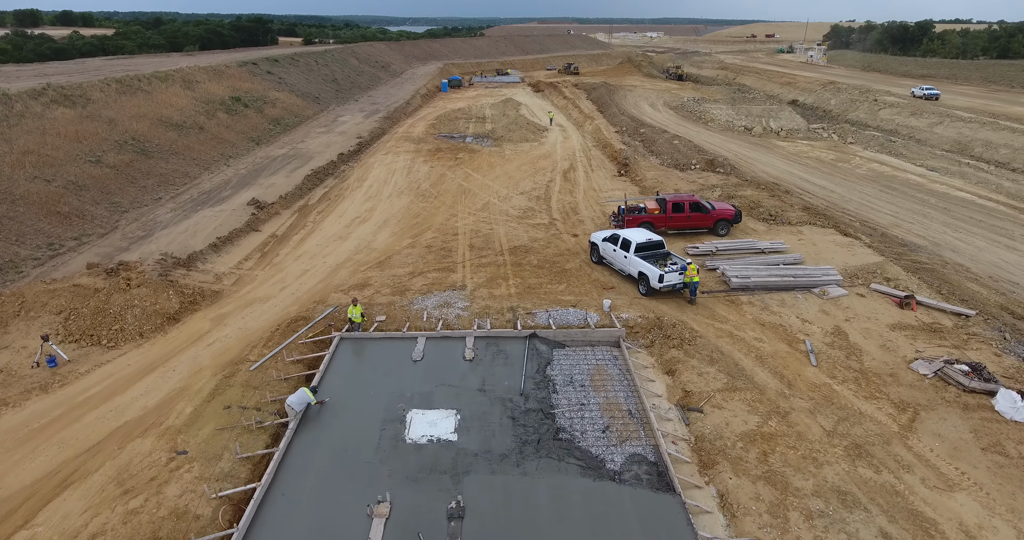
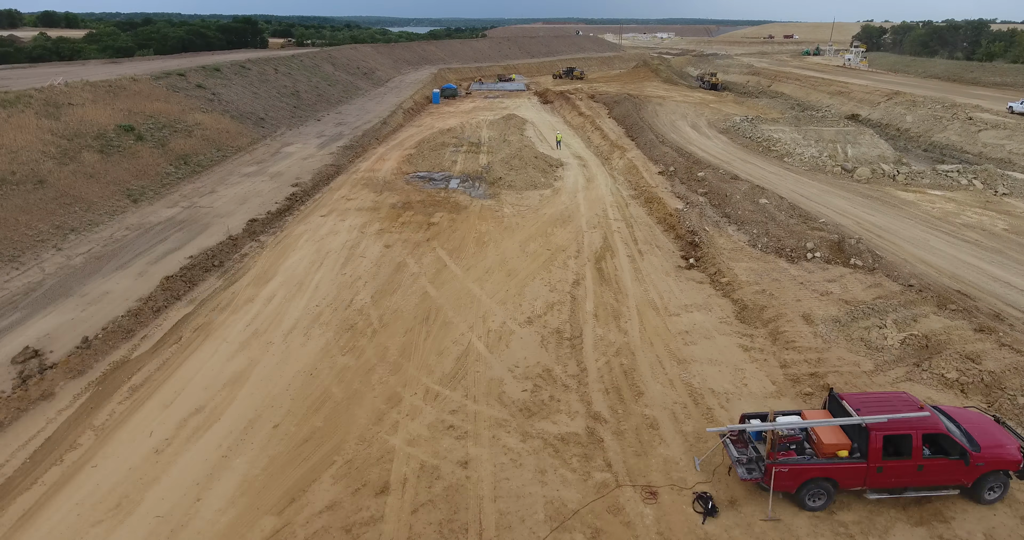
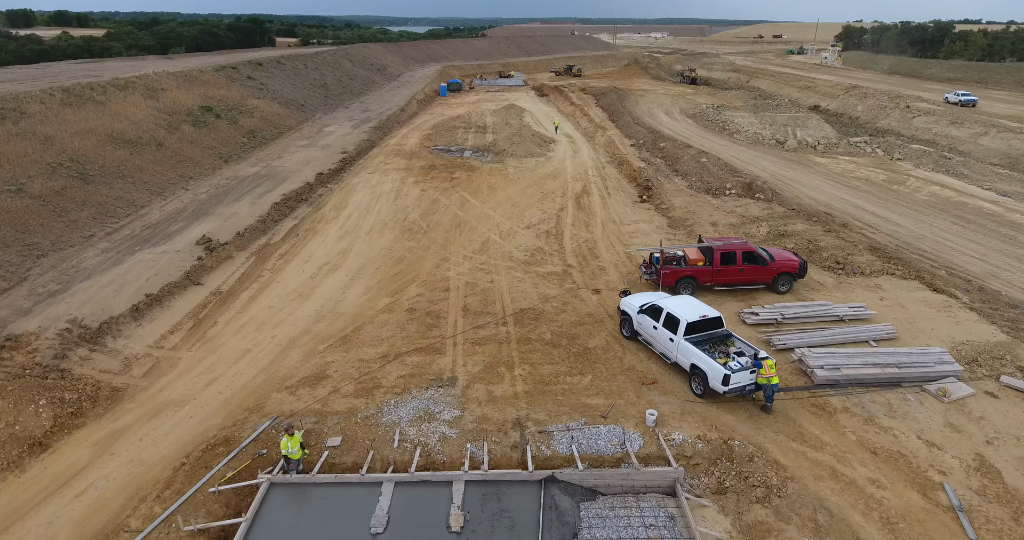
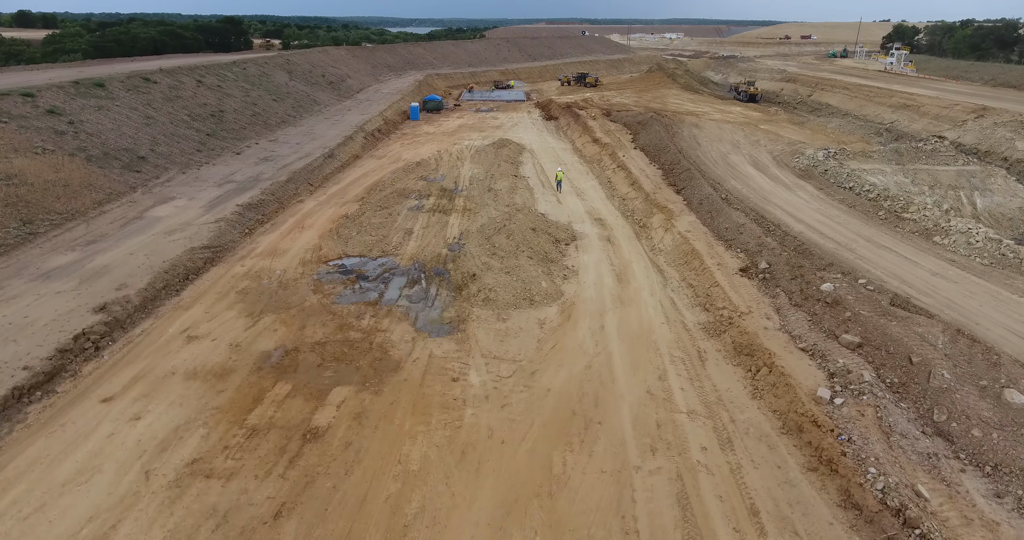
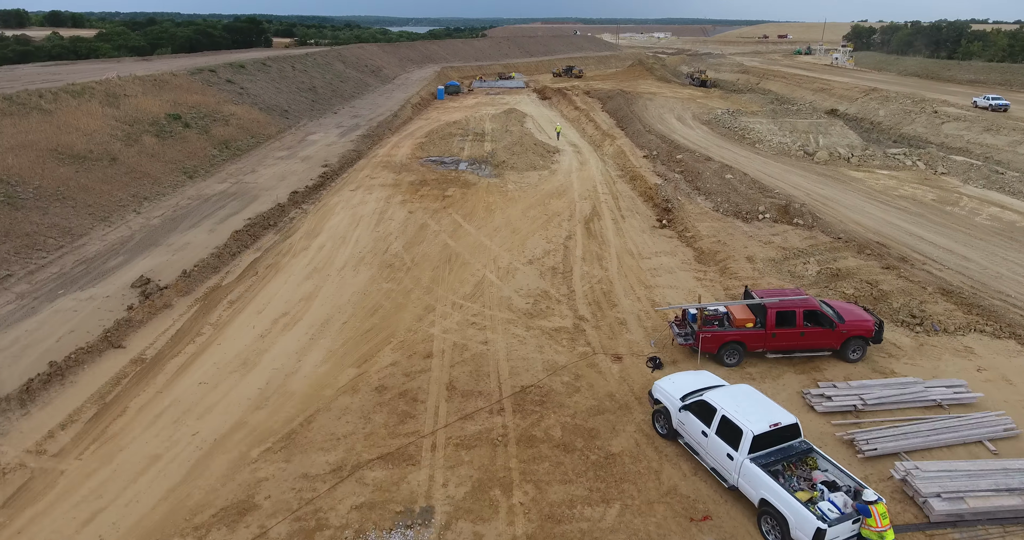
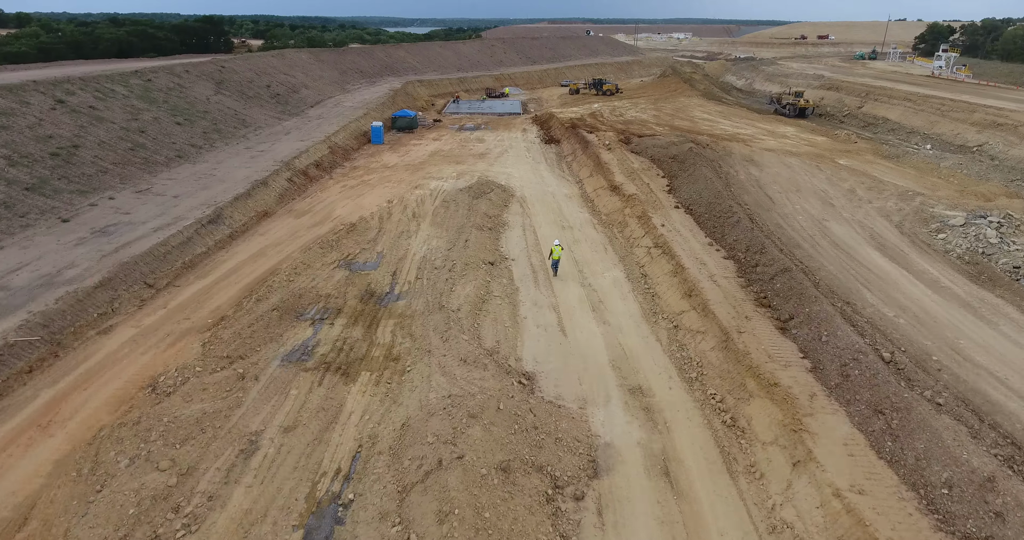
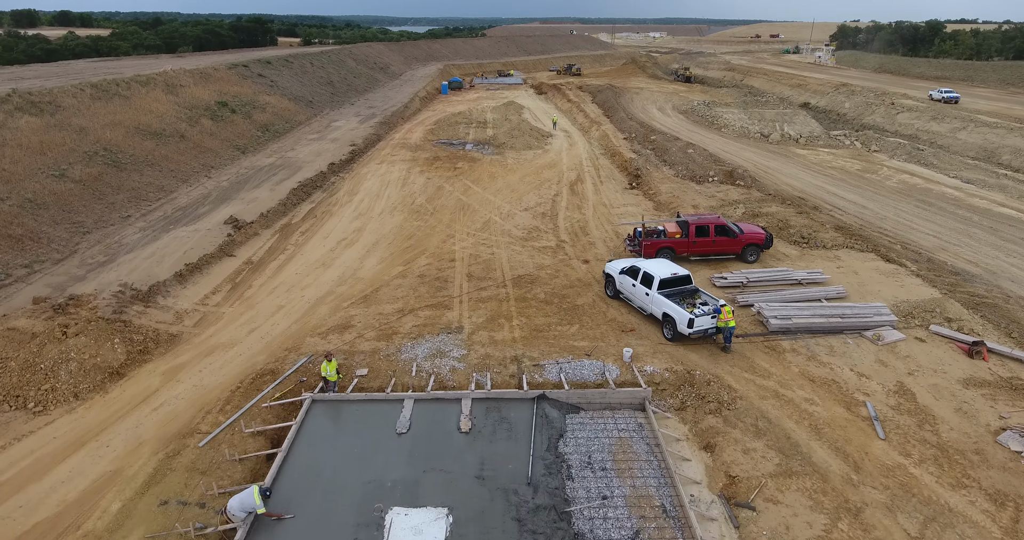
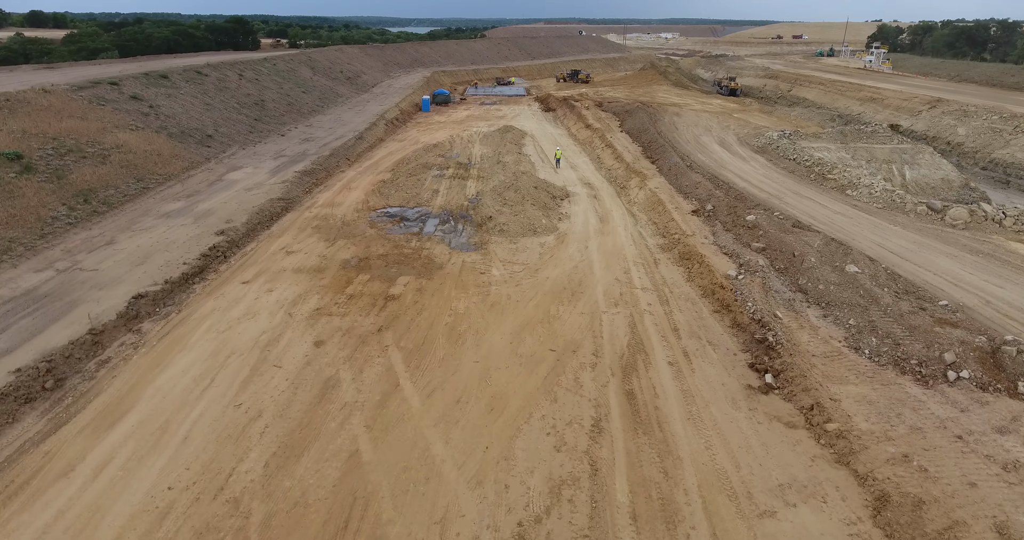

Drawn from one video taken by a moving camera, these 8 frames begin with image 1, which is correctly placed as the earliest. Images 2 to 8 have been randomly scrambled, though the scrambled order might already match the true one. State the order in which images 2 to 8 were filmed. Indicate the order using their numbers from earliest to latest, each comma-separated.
7, 3, 5, 2, 8, 4, 6
